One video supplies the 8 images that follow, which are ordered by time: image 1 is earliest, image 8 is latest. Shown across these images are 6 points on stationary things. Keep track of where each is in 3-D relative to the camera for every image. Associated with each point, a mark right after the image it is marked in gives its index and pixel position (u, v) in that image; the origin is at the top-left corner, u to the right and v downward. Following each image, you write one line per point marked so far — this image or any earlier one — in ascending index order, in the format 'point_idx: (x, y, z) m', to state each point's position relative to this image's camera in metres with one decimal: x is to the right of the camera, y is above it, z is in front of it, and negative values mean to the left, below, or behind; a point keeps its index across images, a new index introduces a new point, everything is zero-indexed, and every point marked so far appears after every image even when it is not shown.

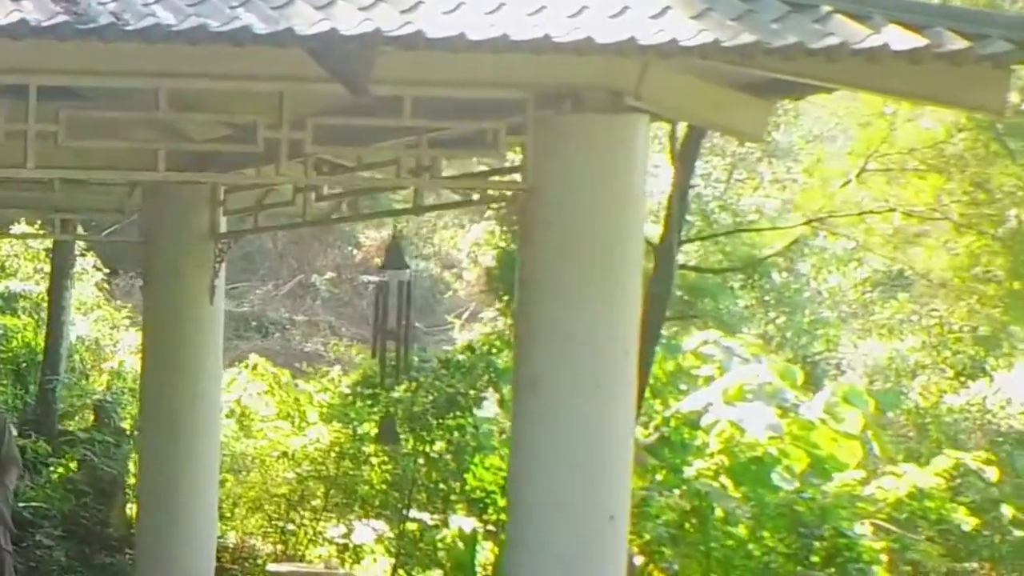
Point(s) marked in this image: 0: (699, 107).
0: (+0.7, +0.7, +4.3) m
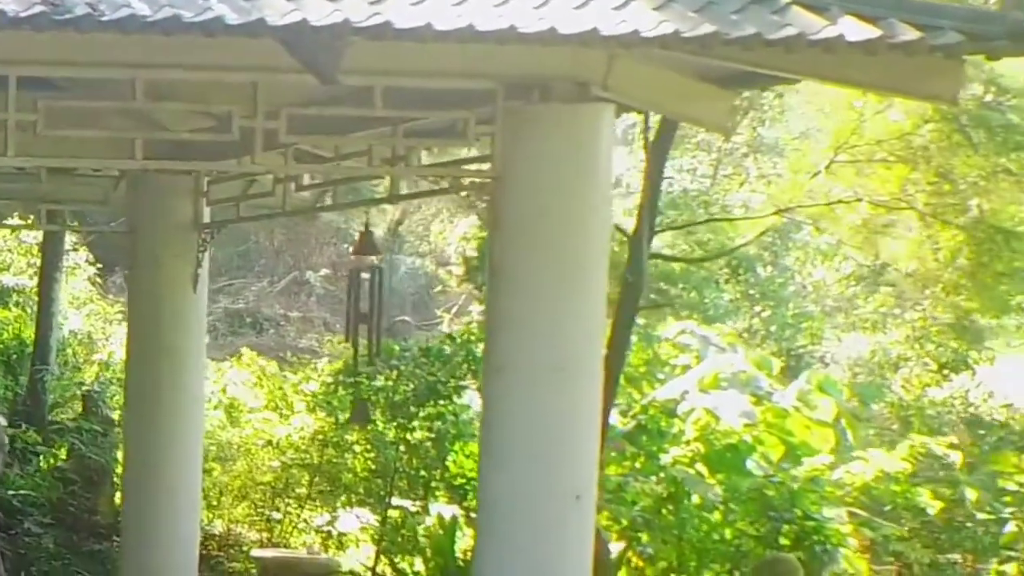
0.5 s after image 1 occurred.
0: (+0.6, +0.7, +4.4) m
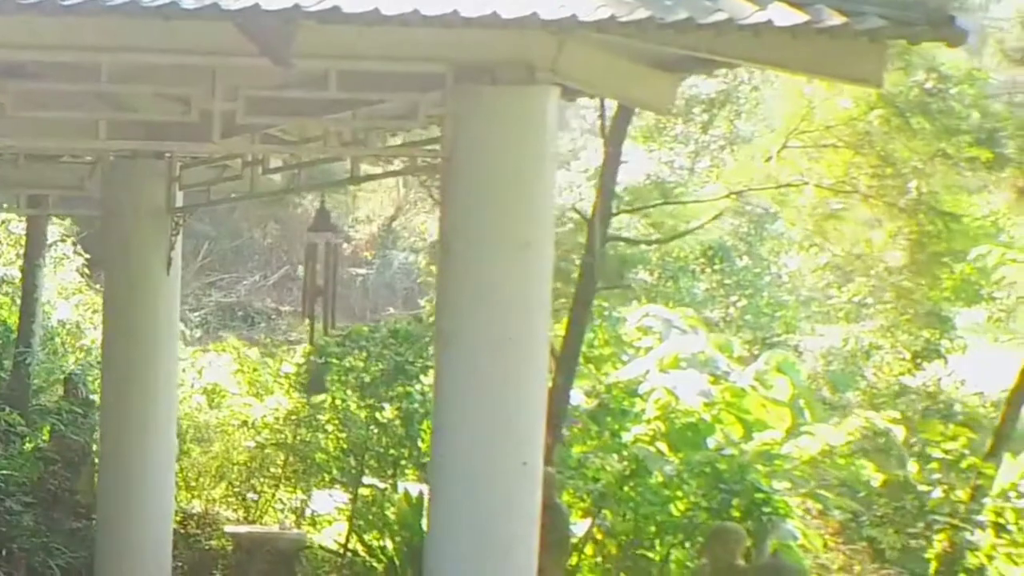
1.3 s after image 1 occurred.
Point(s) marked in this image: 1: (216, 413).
0: (+0.4, +0.8, +4.6) m
1: (-2.0, -0.8, +7.7) m
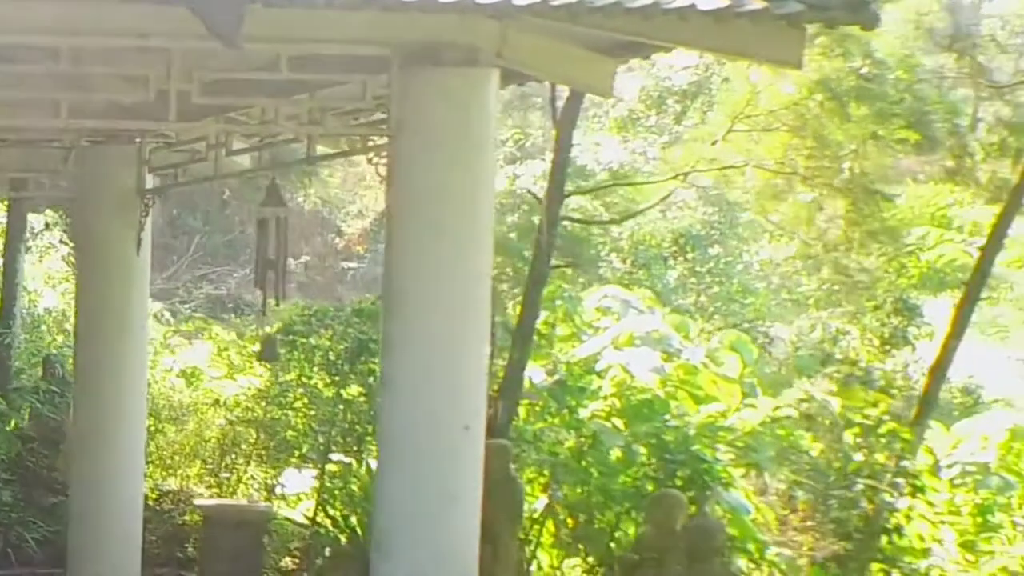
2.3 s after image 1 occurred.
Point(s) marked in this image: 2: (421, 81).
0: (+0.2, +0.9, +4.8) m
1: (-2.2, -0.7, +8.0) m
2: (-0.3, +0.8, +4.4) m
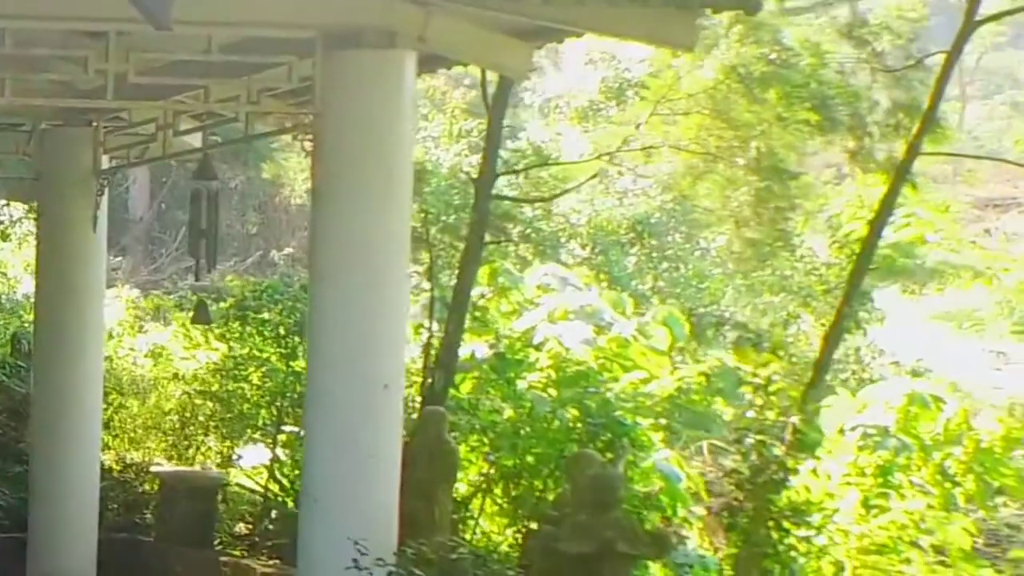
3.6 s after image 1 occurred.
0: (-0.2, +1.0, +5.1) m
1: (-2.5, -0.6, +8.3) m
2: (-0.7, +0.9, +4.7) m
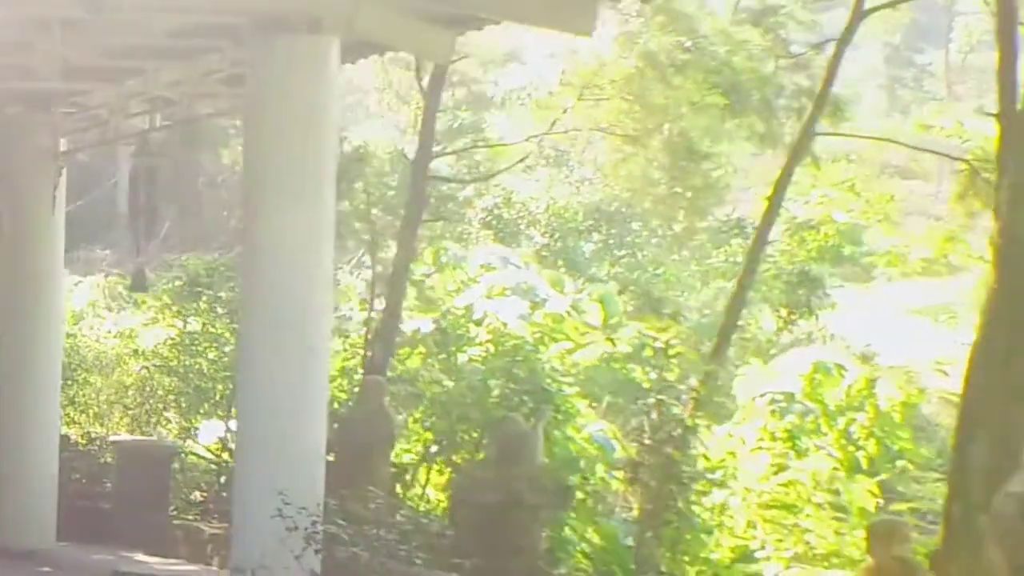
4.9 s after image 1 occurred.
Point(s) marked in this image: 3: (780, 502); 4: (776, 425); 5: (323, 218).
0: (-0.5, +1.2, +5.5) m
1: (-2.9, -0.4, +8.6) m
2: (-1.0, +1.0, +5.1) m
3: (+1.3, -1.1, +5.9) m
4: (+1.4, -0.7, +6.1) m
5: (-0.8, +0.3, +5.2) m
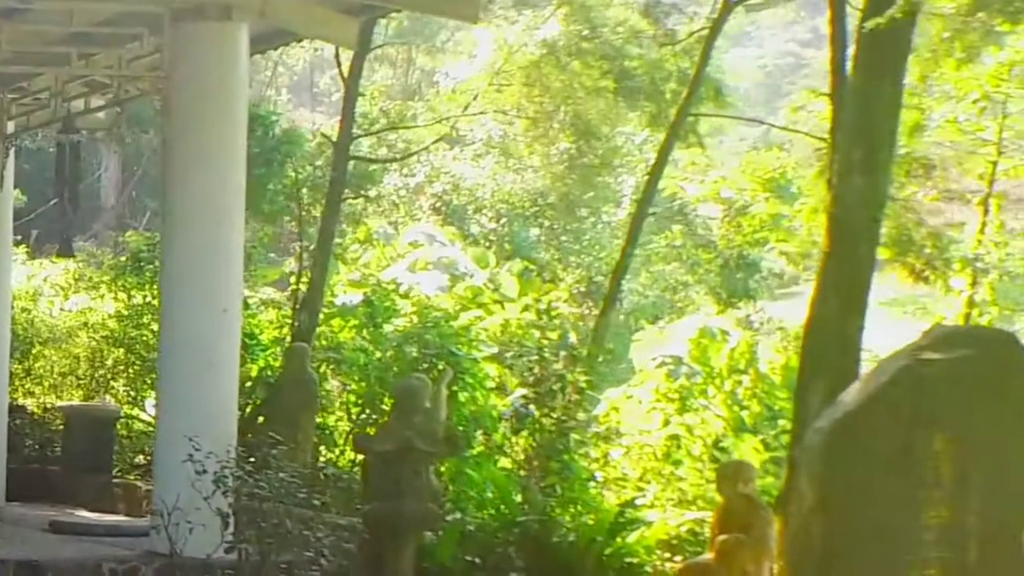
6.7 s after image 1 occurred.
0: (-1.1, +1.3, +5.9) m
1: (-3.4, -0.2, +9.1) m
2: (-1.5, +1.2, +5.5) m
3: (+0.8, -0.9, +6.3) m
4: (+0.9, -0.5, +6.6) m
5: (-1.3, +0.5, +5.6) m
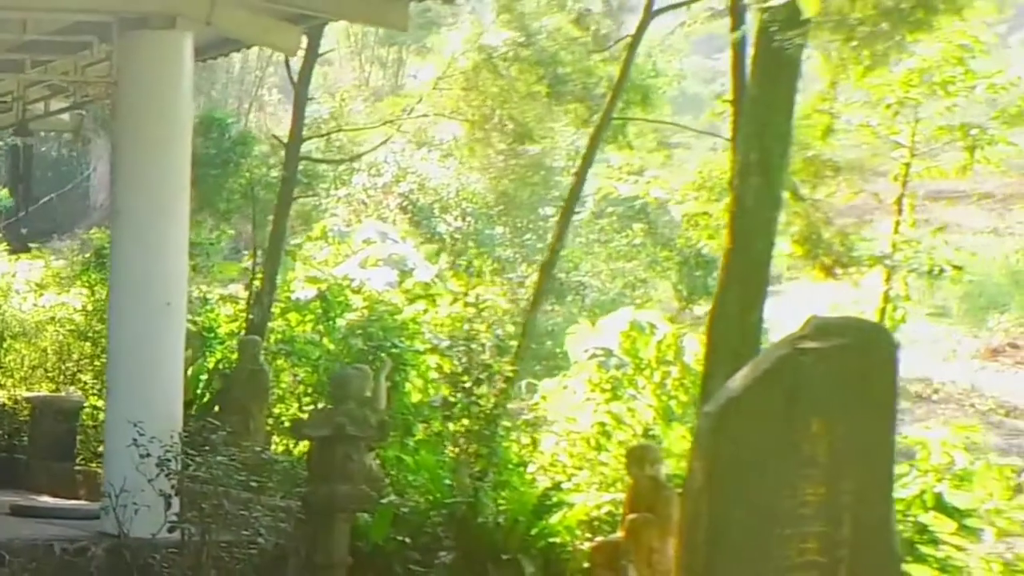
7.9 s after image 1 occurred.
0: (-1.4, +1.4, +6.3) m
1: (-3.8, -0.2, +9.4) m
2: (-1.9, +1.2, +5.8) m
3: (+0.5, -0.9, +6.7) m
4: (+0.5, -0.5, +6.9) m
5: (-1.7, +0.5, +5.9) m
